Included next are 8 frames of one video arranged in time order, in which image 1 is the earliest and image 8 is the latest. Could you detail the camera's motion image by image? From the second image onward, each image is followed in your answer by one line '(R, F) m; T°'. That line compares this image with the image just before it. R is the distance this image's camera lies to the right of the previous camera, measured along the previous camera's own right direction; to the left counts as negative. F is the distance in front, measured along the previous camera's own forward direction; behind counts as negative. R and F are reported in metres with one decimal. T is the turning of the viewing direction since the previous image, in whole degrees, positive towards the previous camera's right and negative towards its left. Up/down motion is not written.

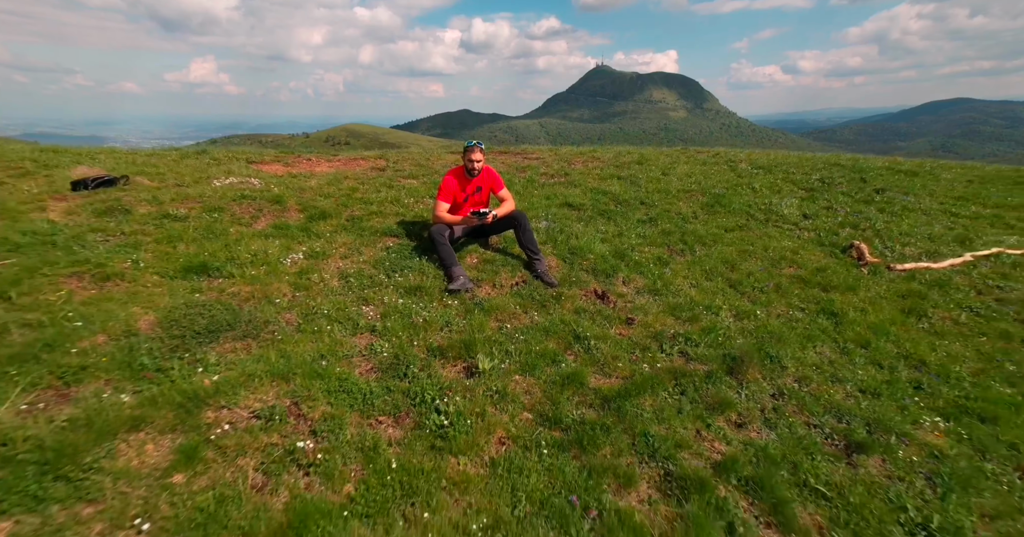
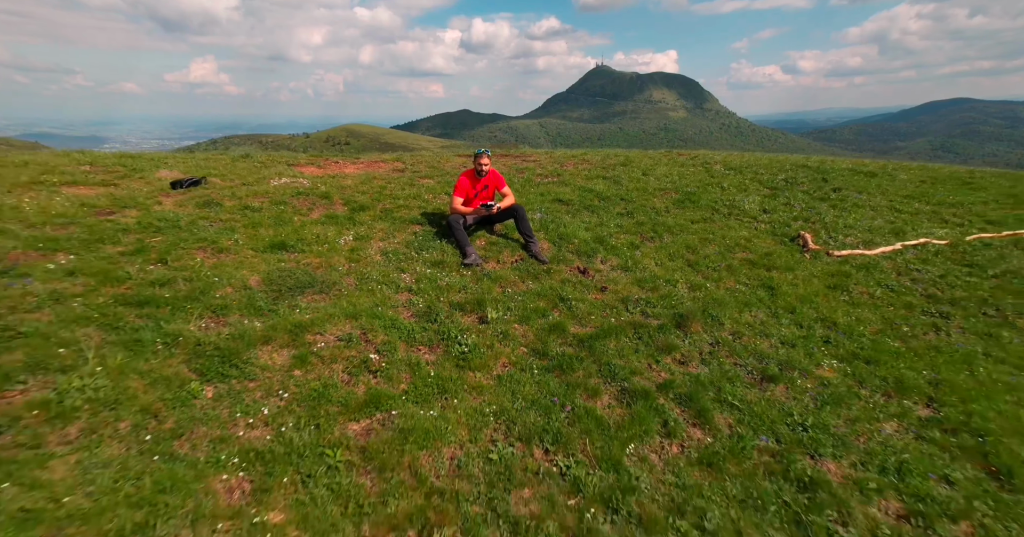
(0.0, -1.2) m; 0°
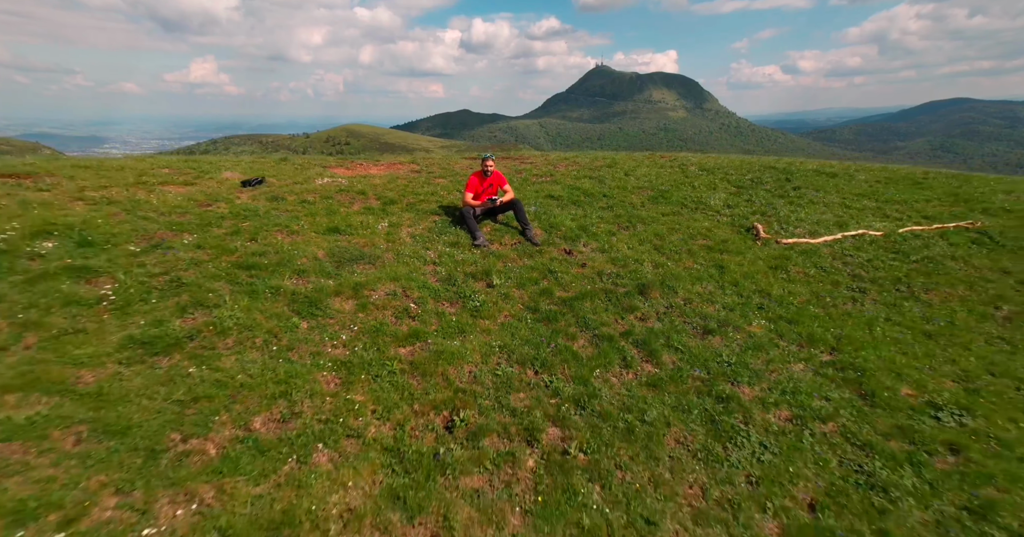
(0.0, -1.5) m; 0°
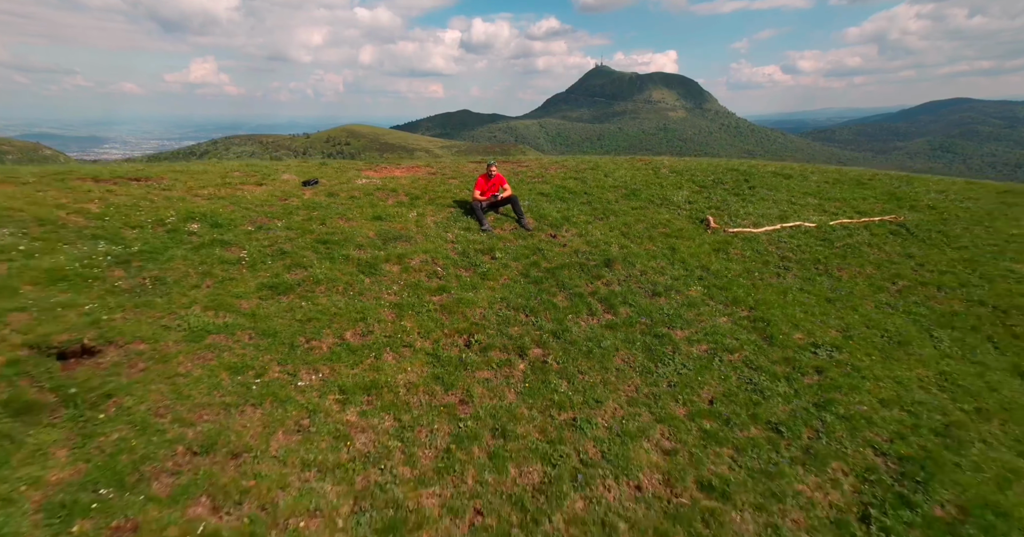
(0.0, -2.2) m; 0°
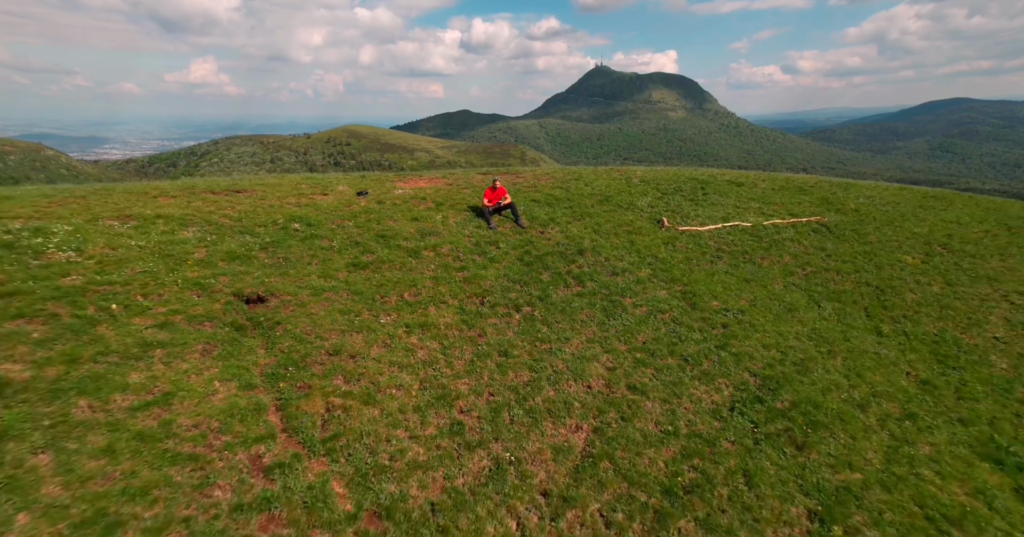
(0.0, -3.2) m; 0°
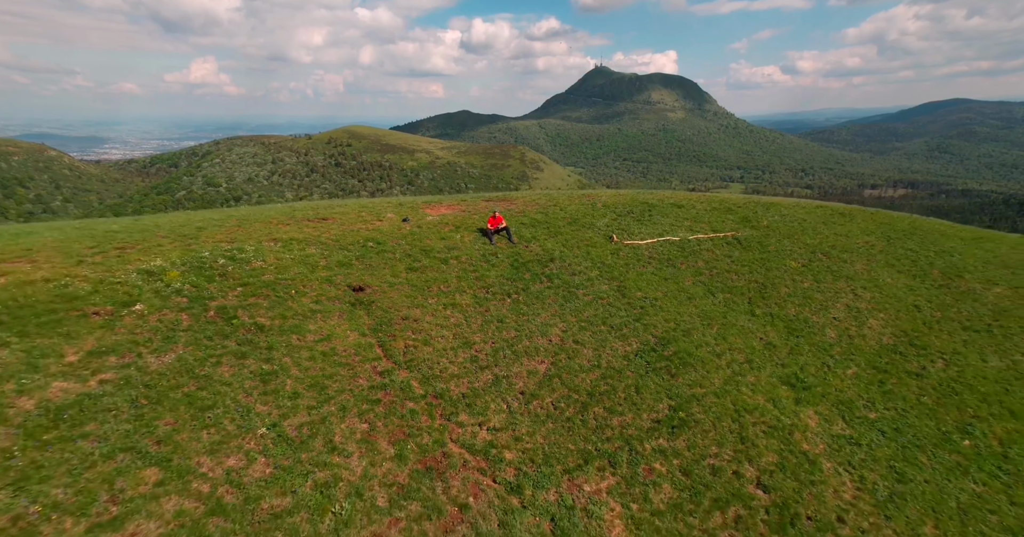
(+0.2, -5.9) m; 0°
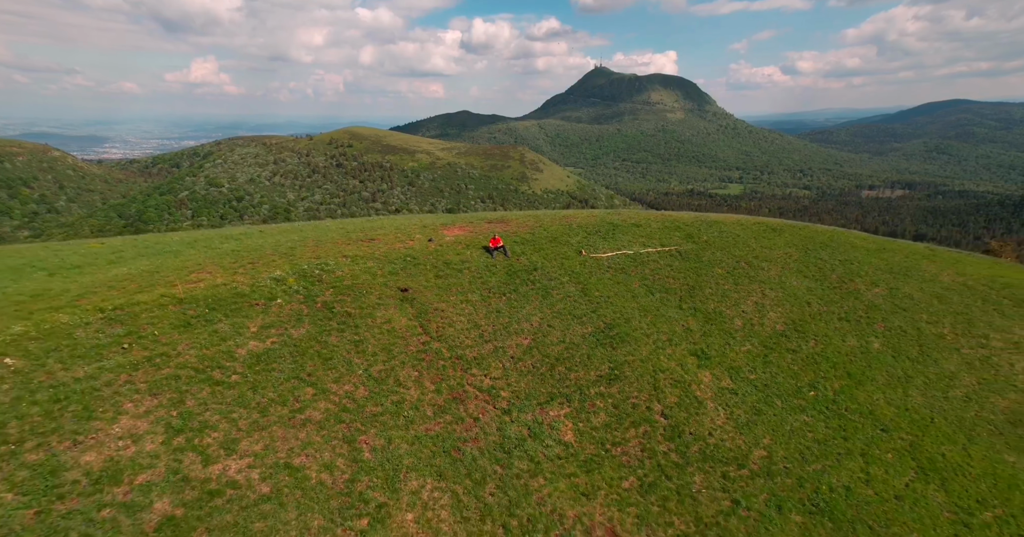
(+0.3, -6.7) m; 0°
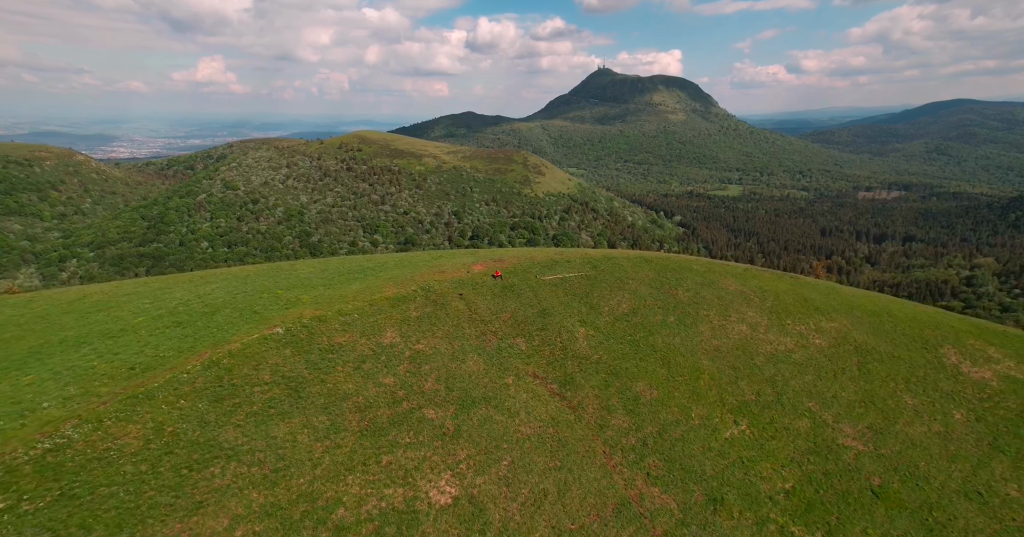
(+1.4, -27.2) m; -1°
